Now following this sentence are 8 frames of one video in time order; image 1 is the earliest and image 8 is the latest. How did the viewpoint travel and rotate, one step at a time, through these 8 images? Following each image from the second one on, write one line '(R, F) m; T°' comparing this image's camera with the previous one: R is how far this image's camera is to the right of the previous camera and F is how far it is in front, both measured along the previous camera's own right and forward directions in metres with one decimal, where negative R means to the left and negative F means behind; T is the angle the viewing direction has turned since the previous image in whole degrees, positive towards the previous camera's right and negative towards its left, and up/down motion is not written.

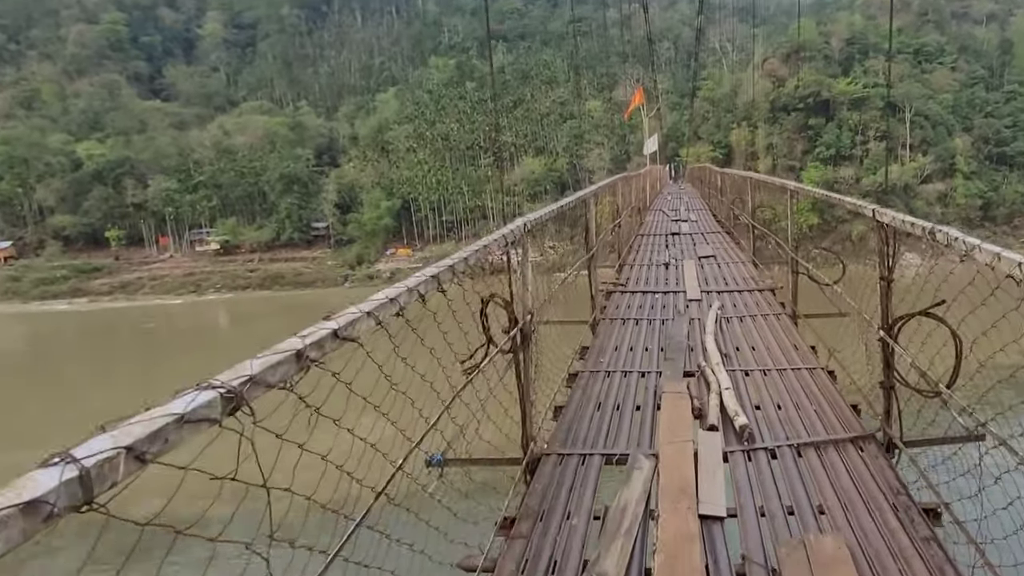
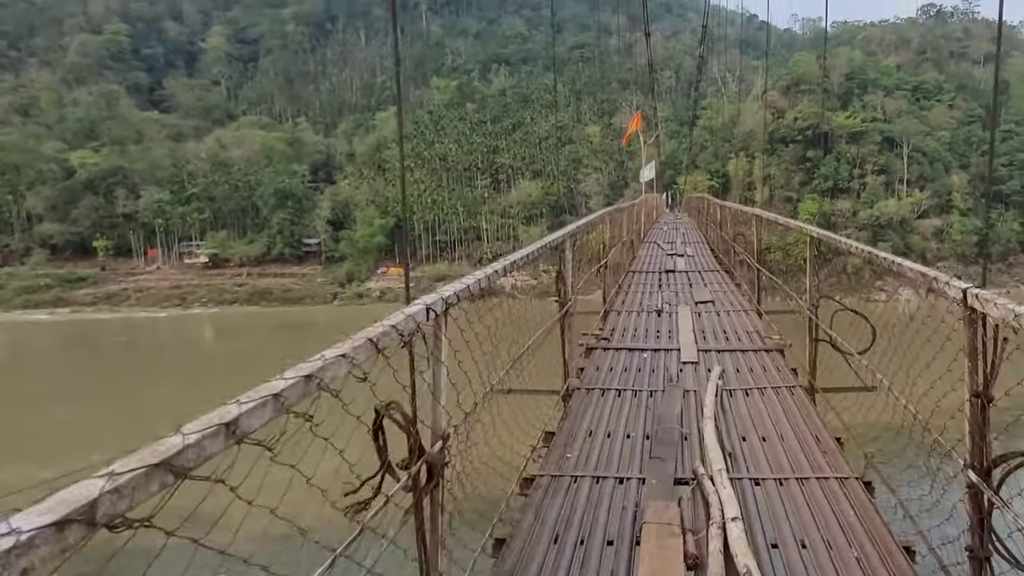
(+0.3, +0.3) m; 0°
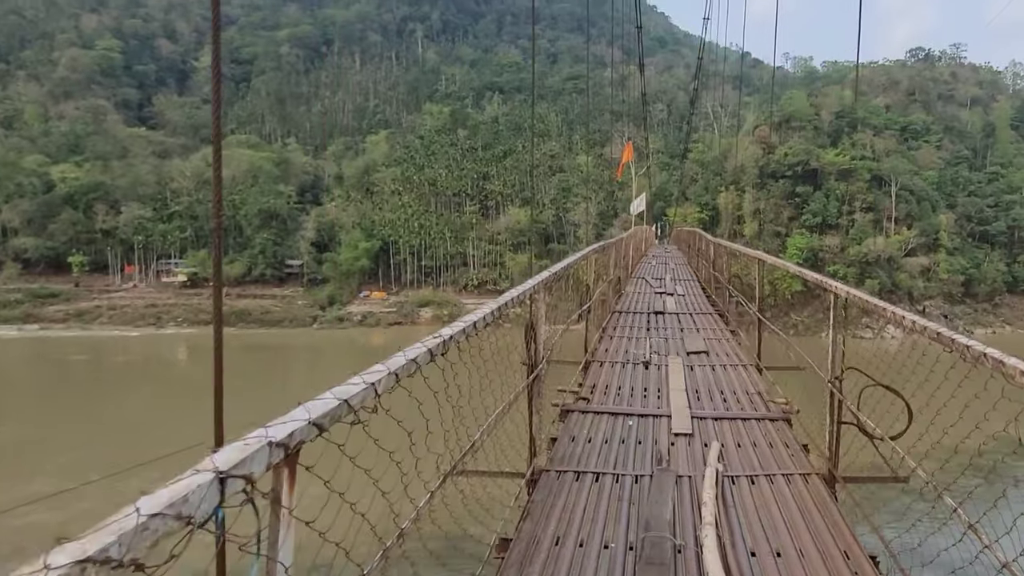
(+0.3, +0.4) m; +1°
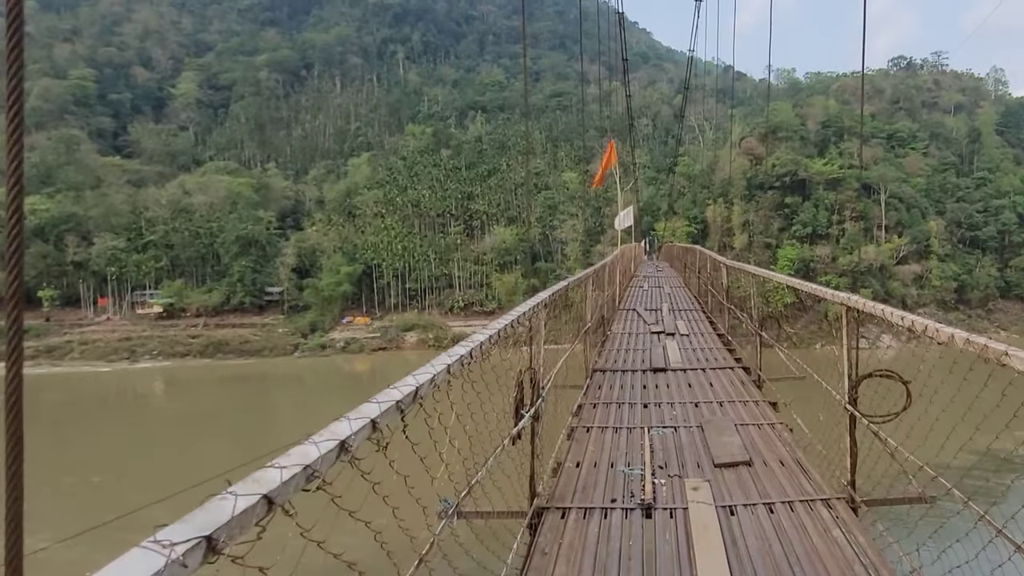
(+0.3, +0.8) m; +1°
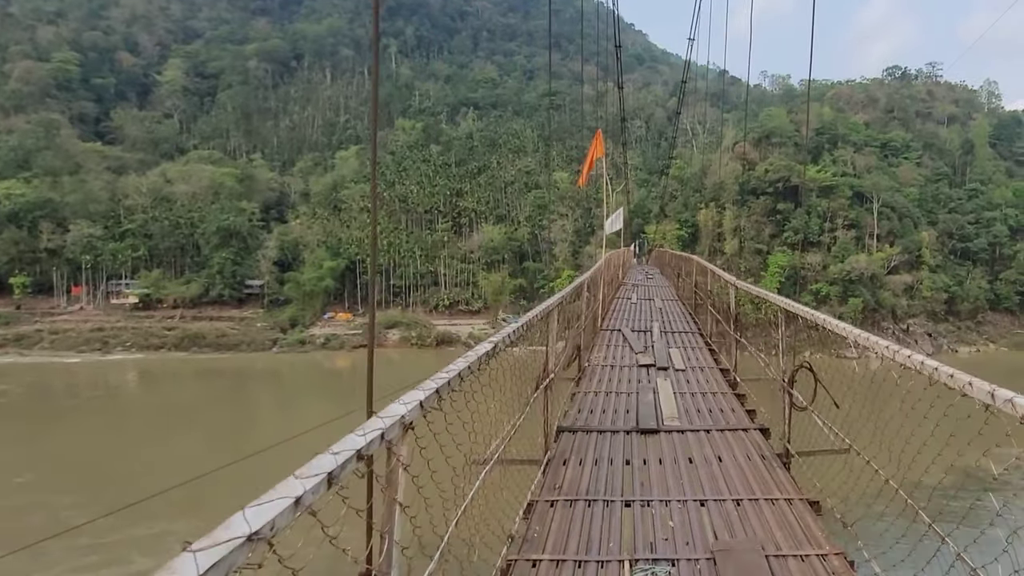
(+0.2, +0.6) m; +1°
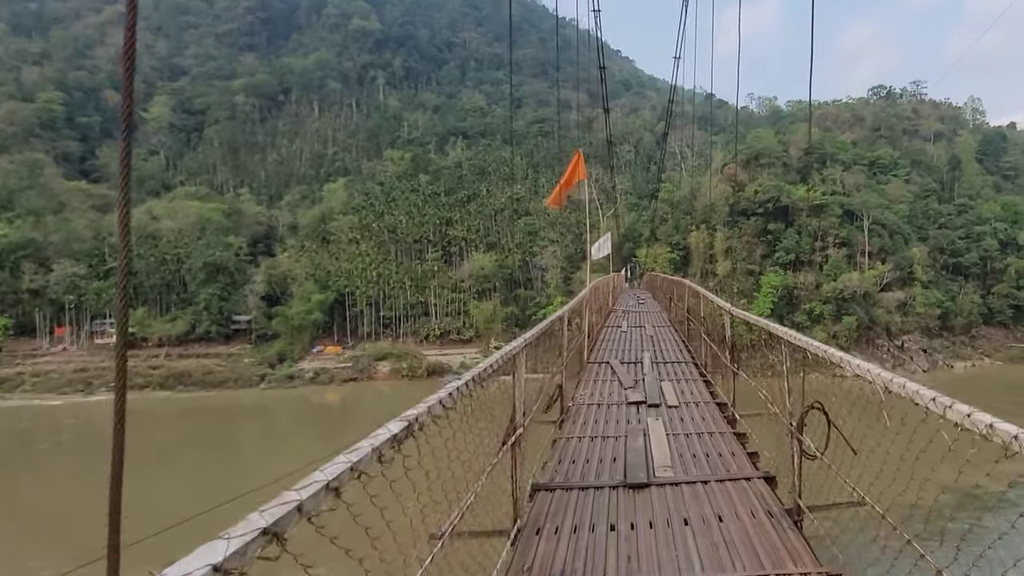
(+0.2, +0.3) m; 0°
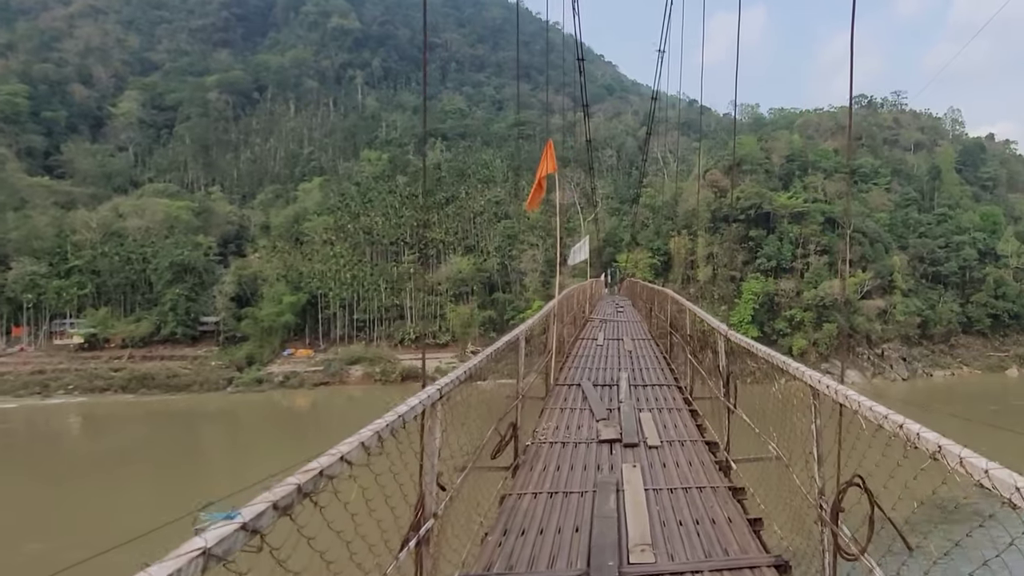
(+0.3, +0.7) m; +1°
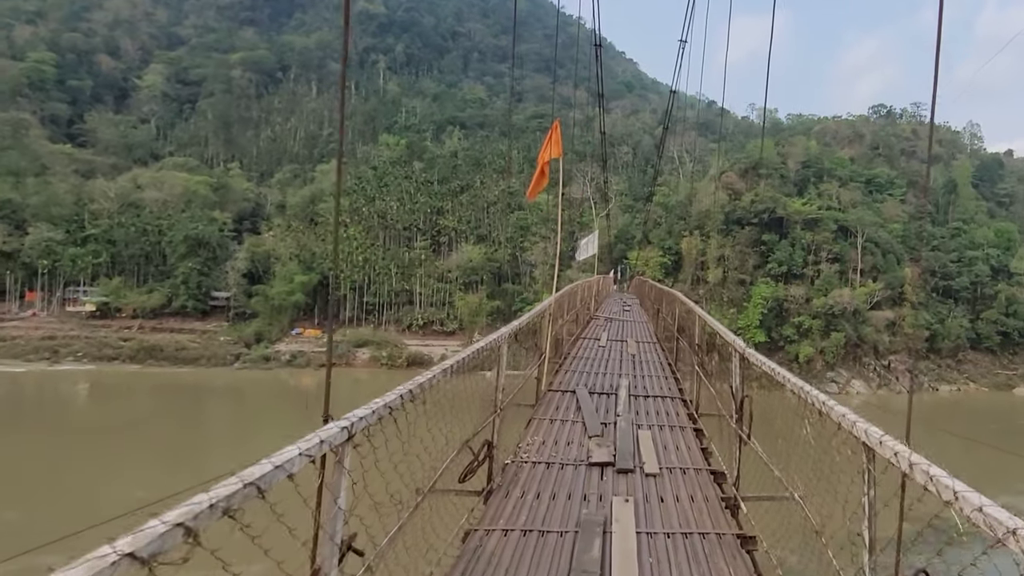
(-0.1, -0.1) m; -1°
